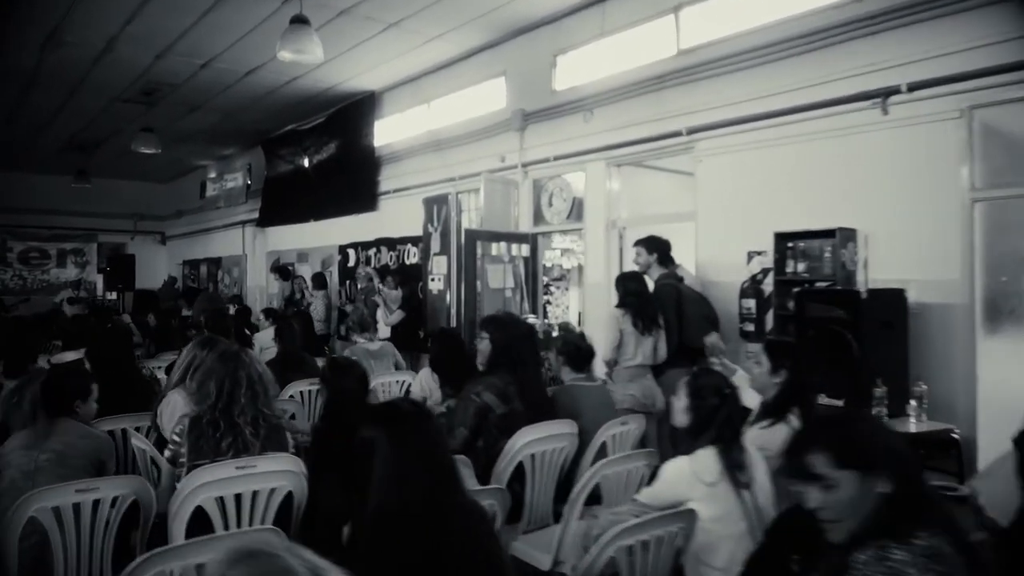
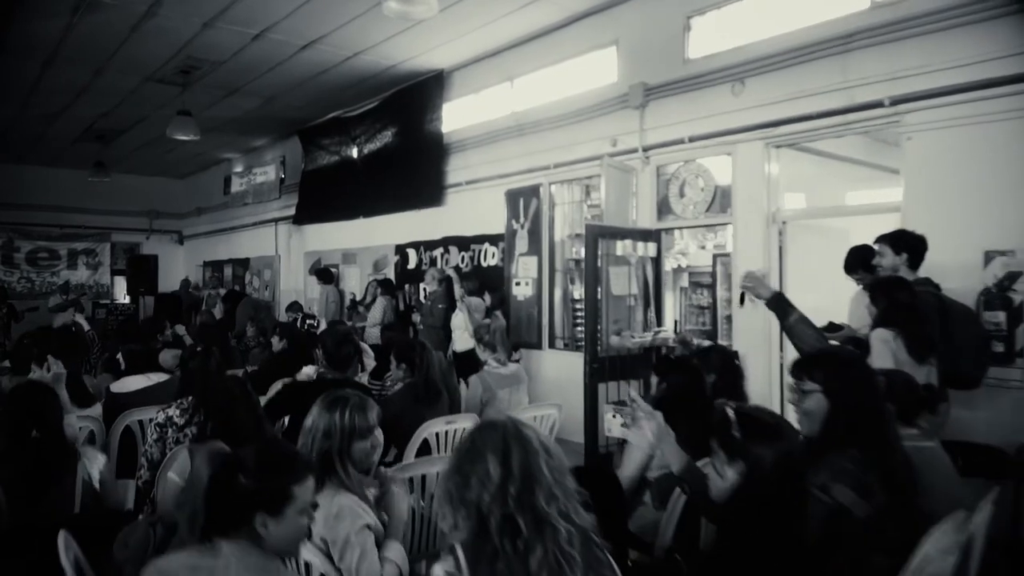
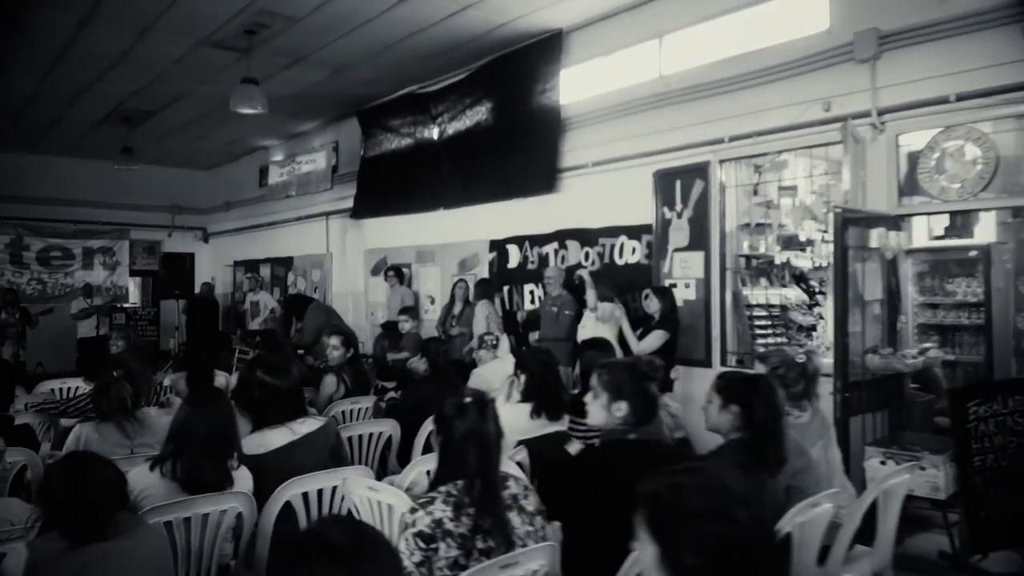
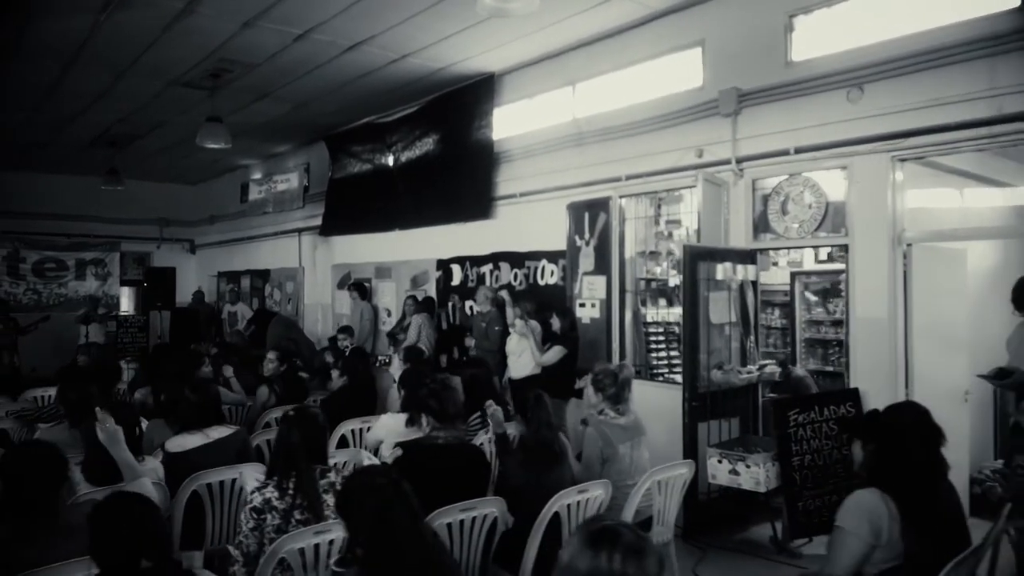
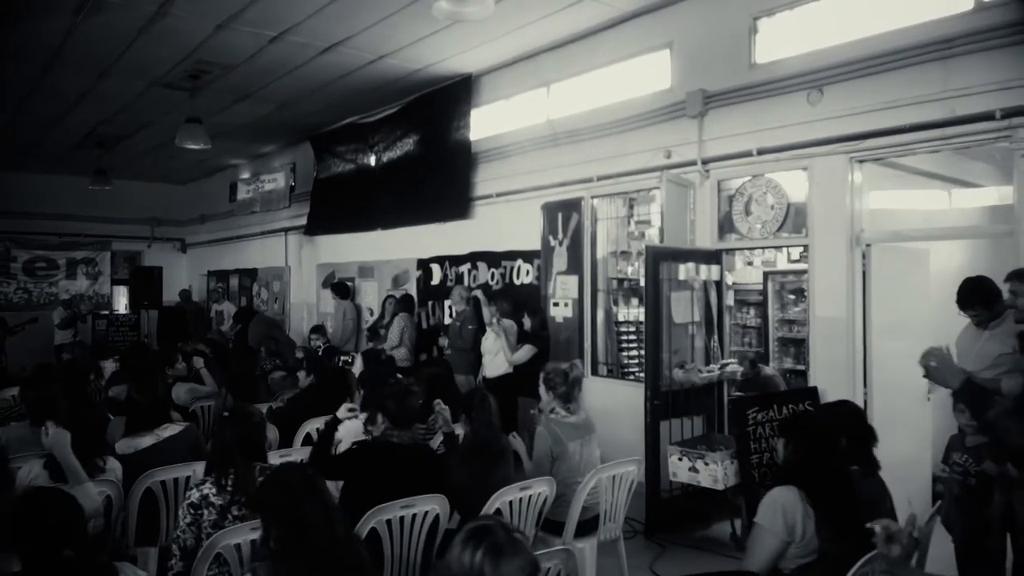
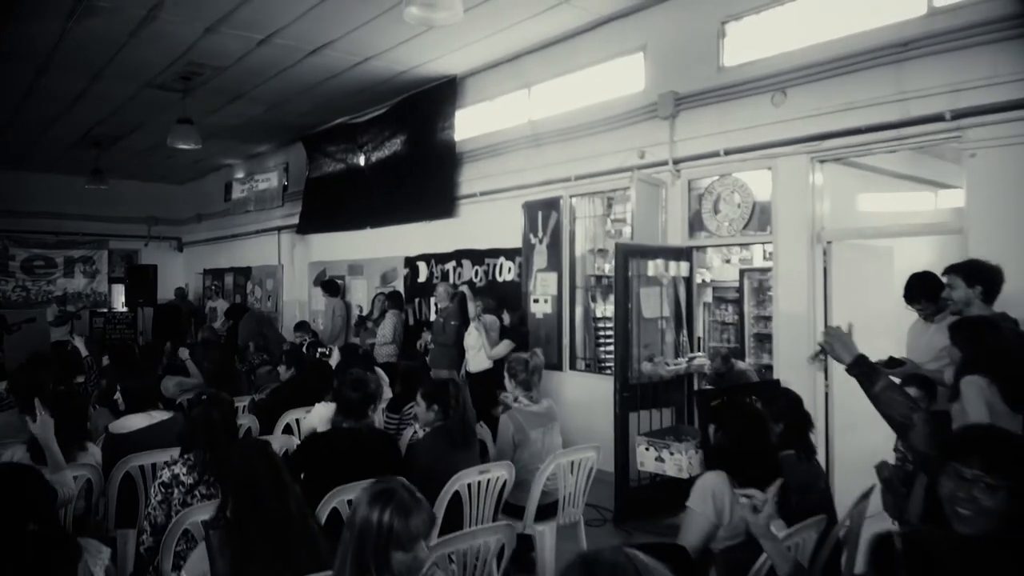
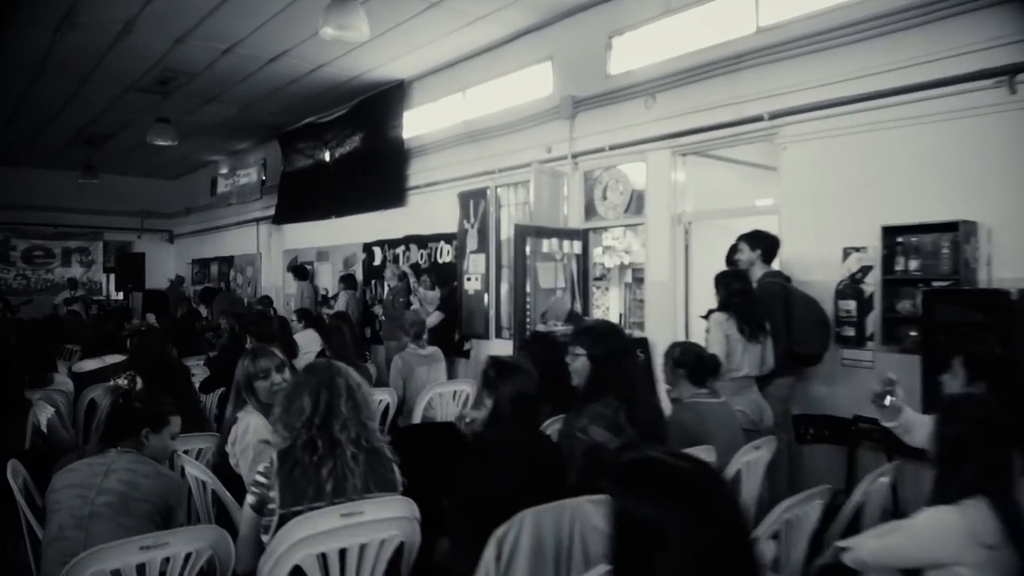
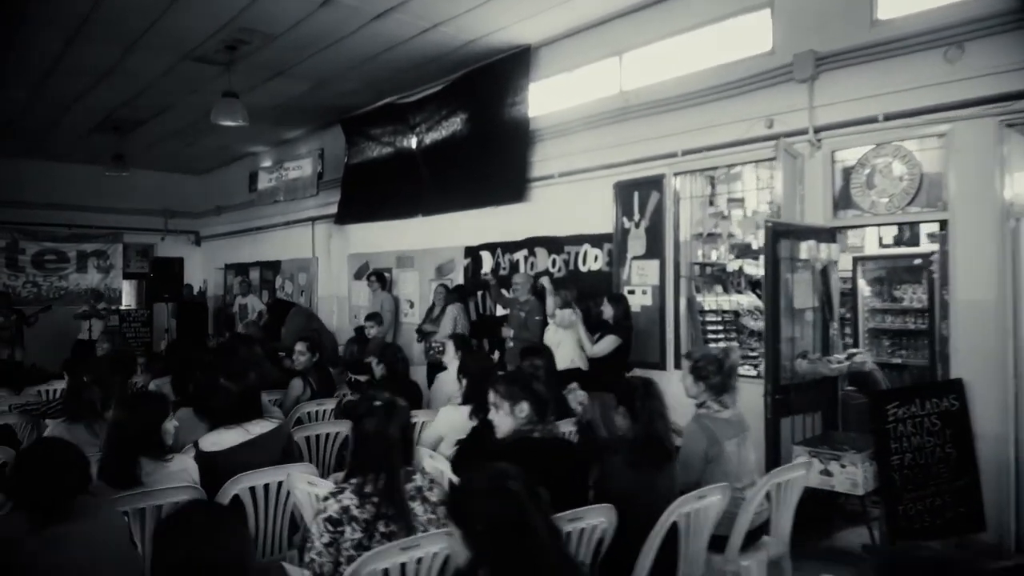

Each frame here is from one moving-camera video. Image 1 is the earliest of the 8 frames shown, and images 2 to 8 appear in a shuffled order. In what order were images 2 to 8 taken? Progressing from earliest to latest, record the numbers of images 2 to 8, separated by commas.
7, 2, 6, 5, 4, 8, 3
